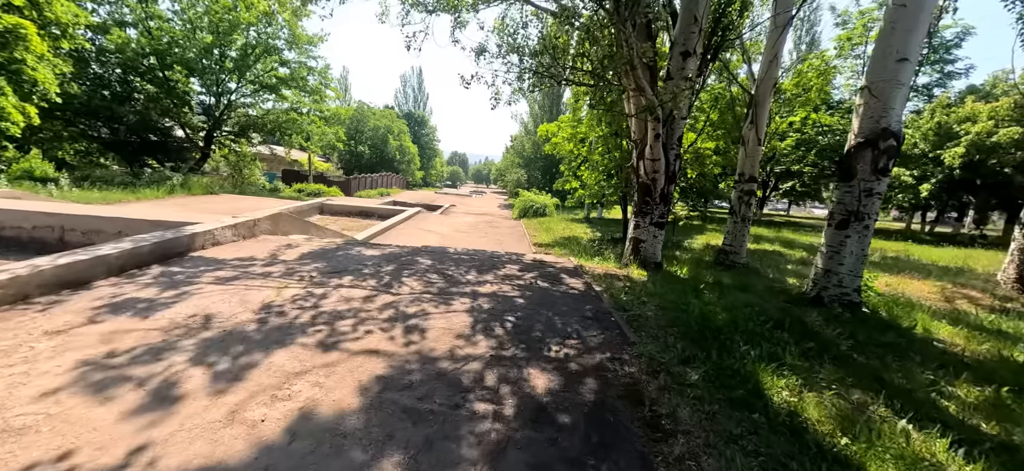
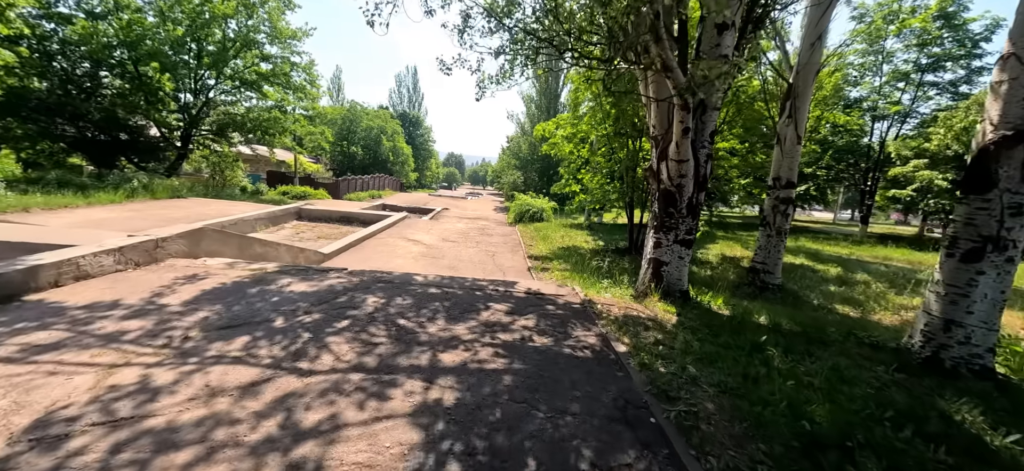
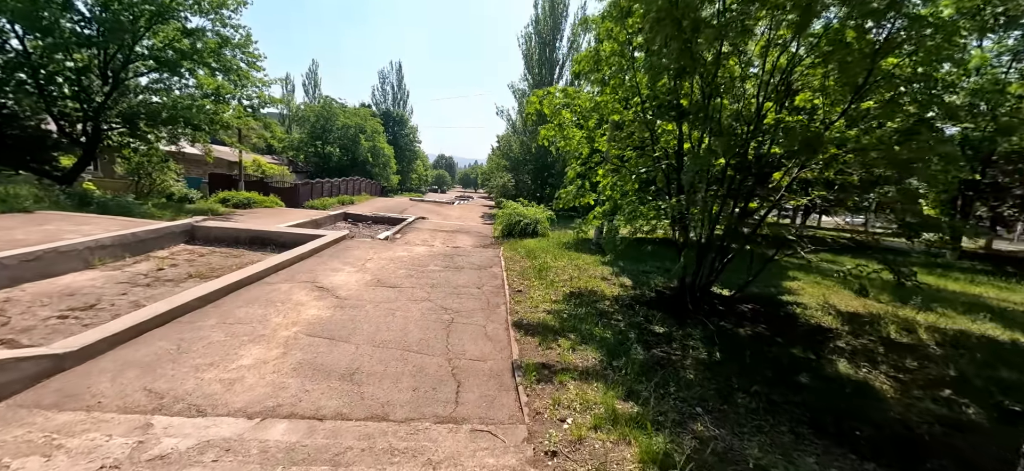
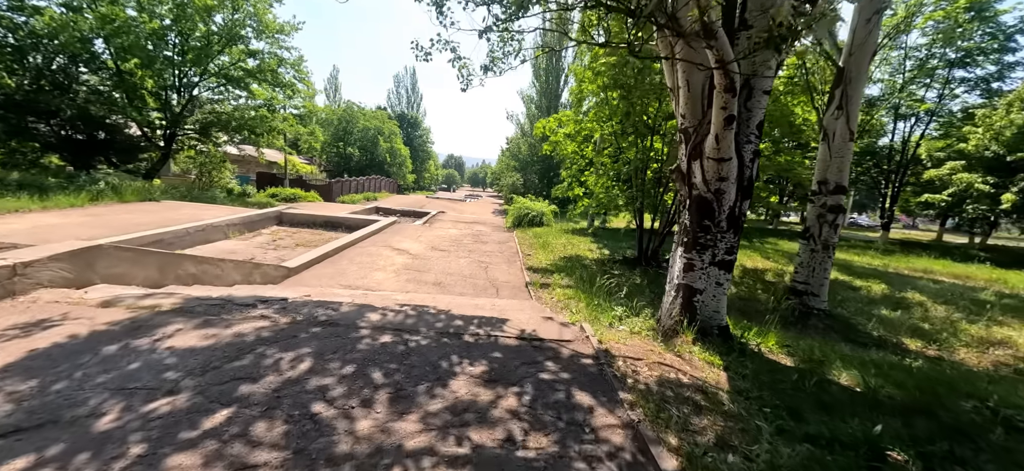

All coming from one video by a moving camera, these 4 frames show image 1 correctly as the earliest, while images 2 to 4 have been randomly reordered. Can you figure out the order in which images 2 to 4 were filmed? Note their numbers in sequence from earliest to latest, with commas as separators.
2, 4, 3
